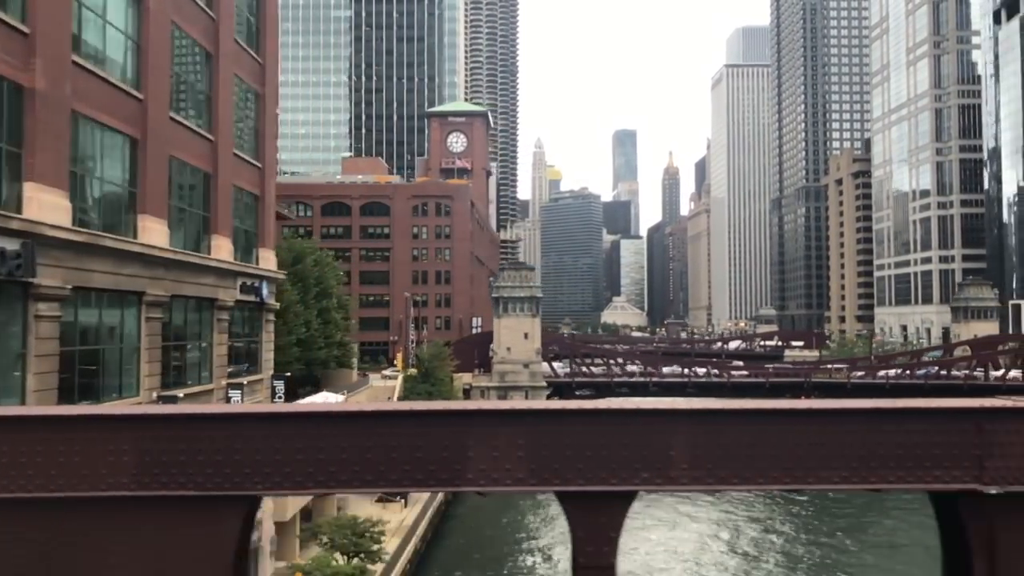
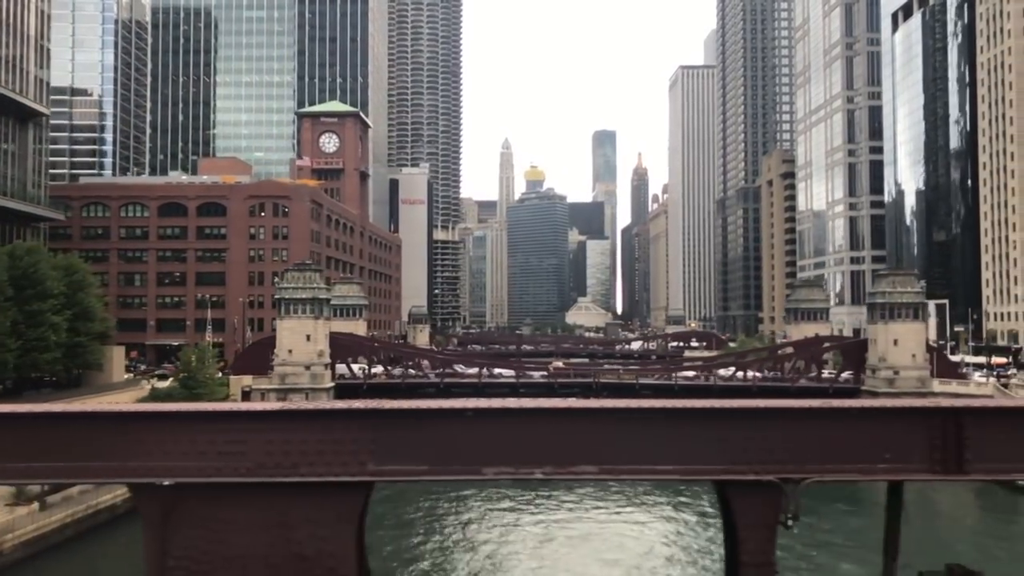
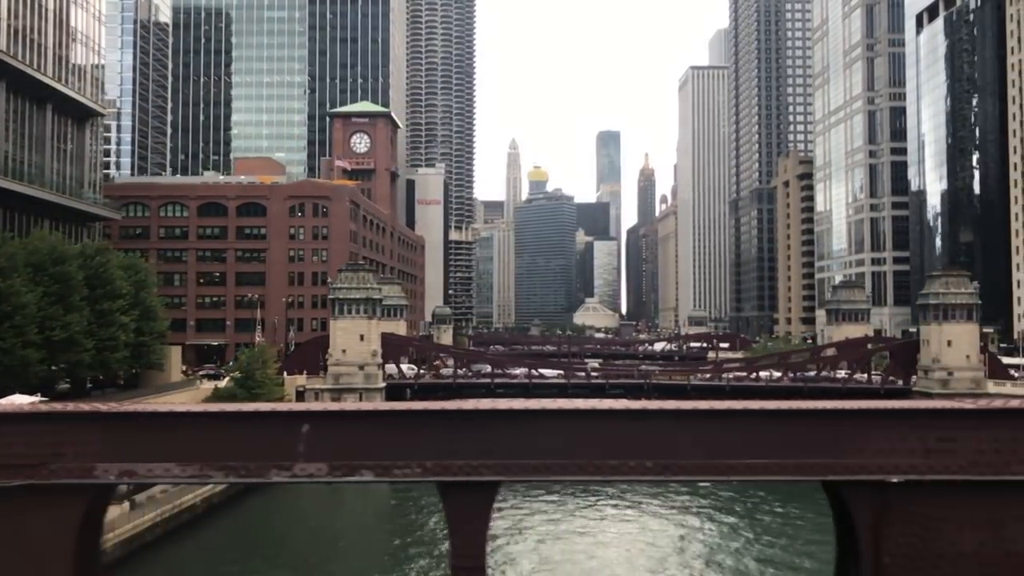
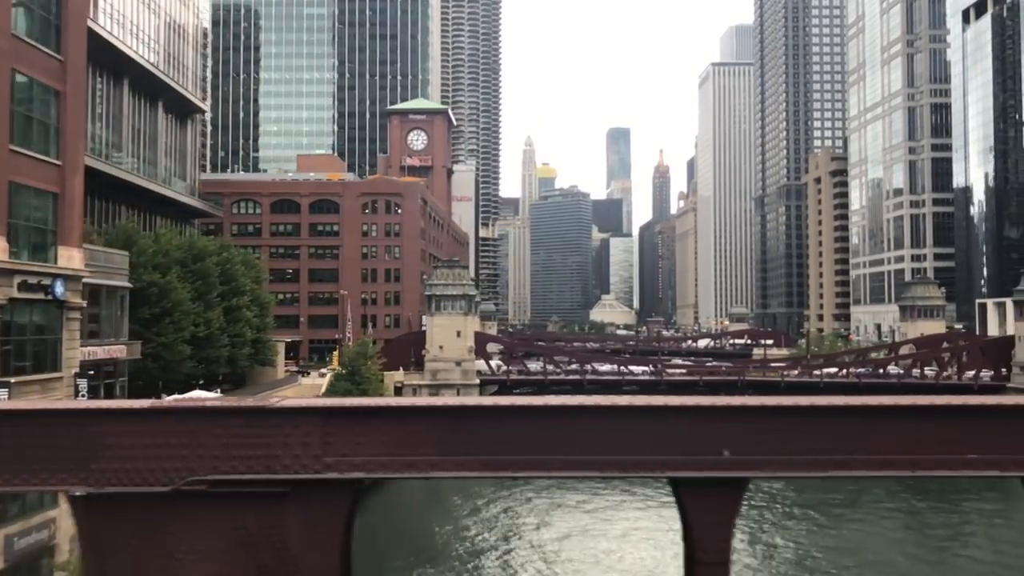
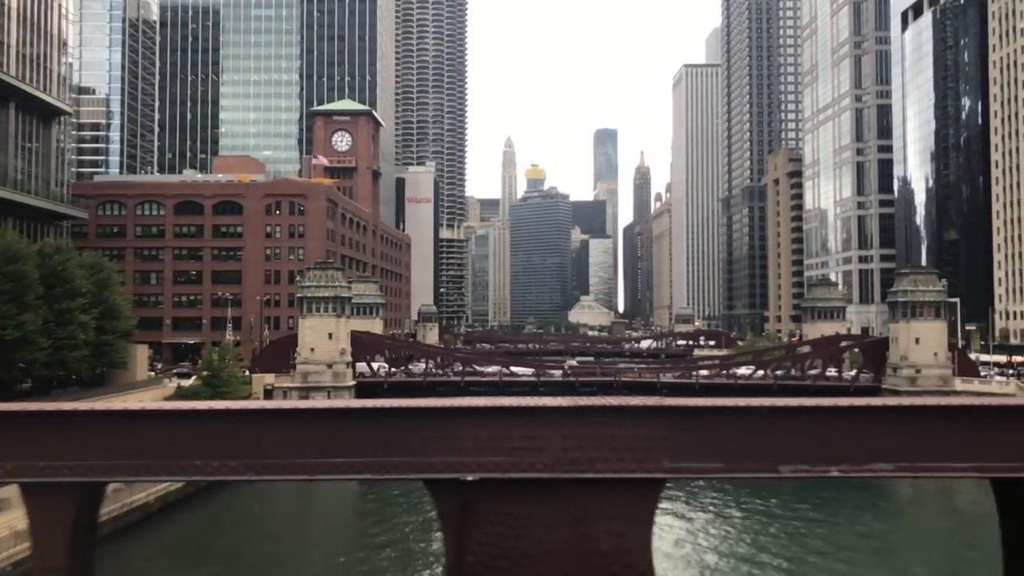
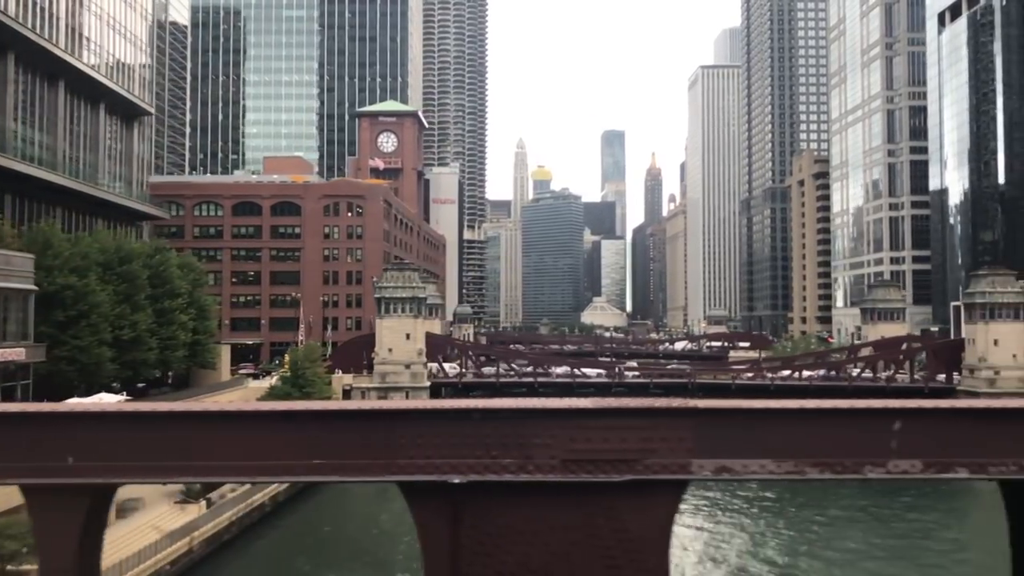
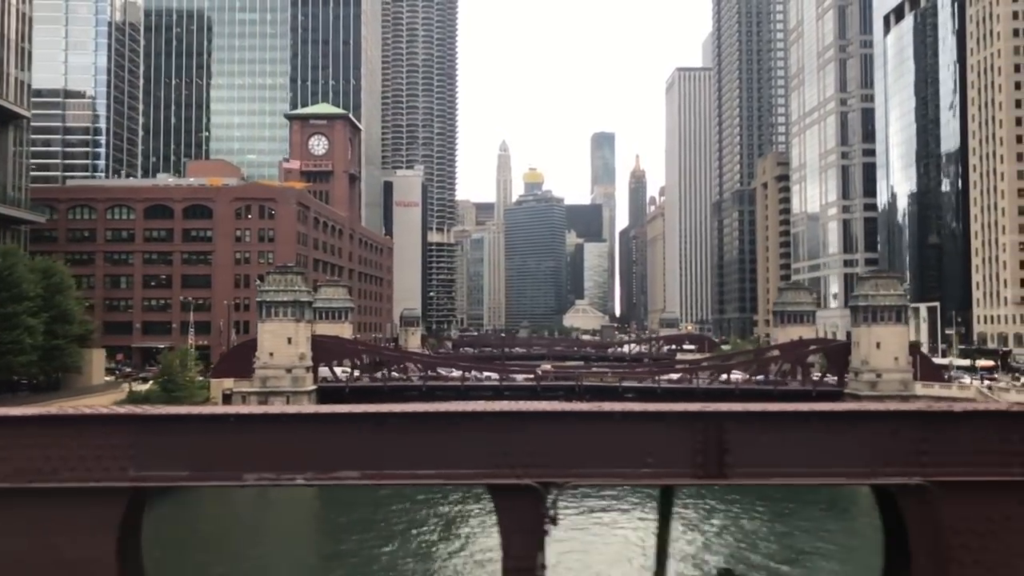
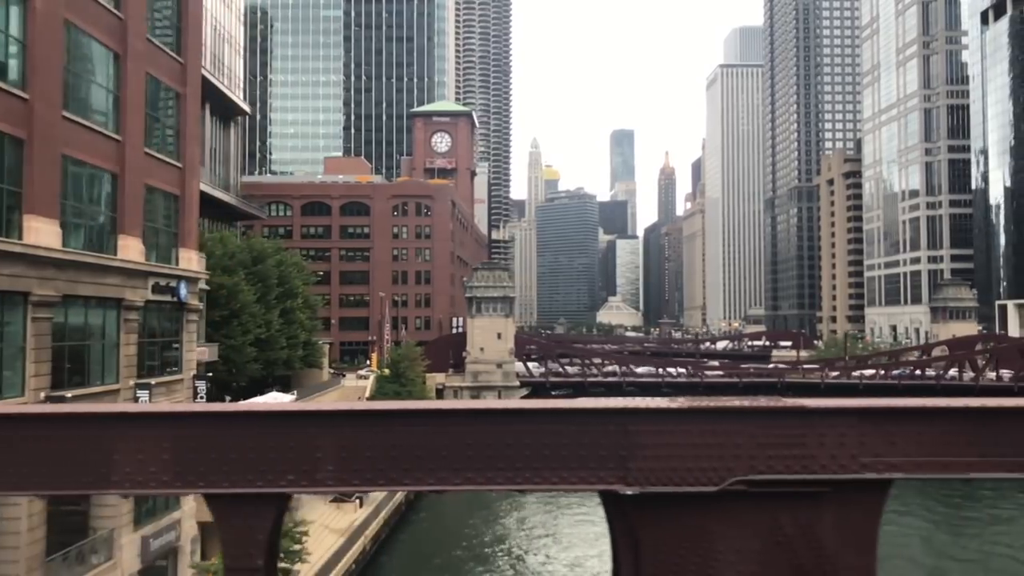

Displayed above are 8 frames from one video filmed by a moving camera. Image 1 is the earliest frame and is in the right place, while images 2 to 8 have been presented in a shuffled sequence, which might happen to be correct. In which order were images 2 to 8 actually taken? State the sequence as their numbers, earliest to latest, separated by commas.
8, 4, 6, 3, 5, 2, 7
